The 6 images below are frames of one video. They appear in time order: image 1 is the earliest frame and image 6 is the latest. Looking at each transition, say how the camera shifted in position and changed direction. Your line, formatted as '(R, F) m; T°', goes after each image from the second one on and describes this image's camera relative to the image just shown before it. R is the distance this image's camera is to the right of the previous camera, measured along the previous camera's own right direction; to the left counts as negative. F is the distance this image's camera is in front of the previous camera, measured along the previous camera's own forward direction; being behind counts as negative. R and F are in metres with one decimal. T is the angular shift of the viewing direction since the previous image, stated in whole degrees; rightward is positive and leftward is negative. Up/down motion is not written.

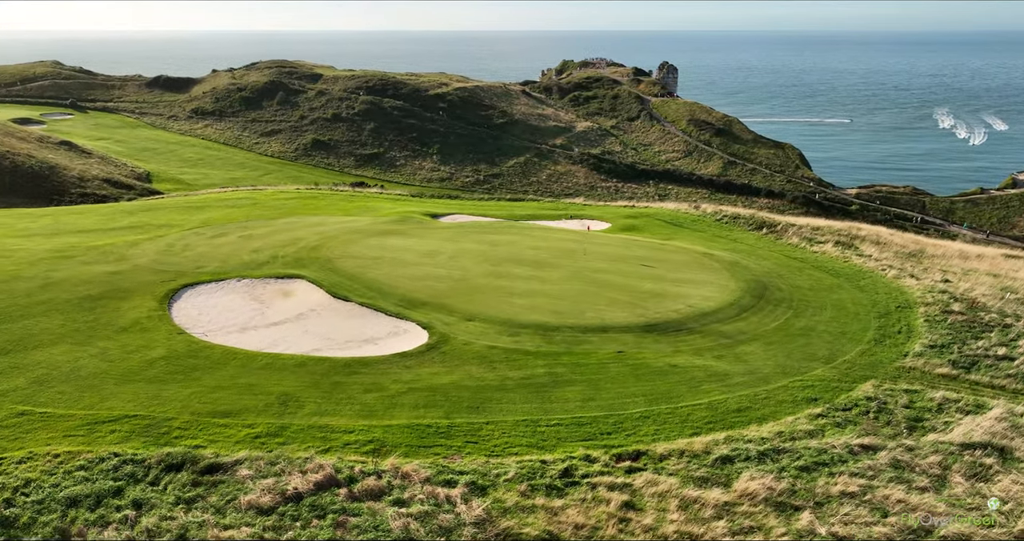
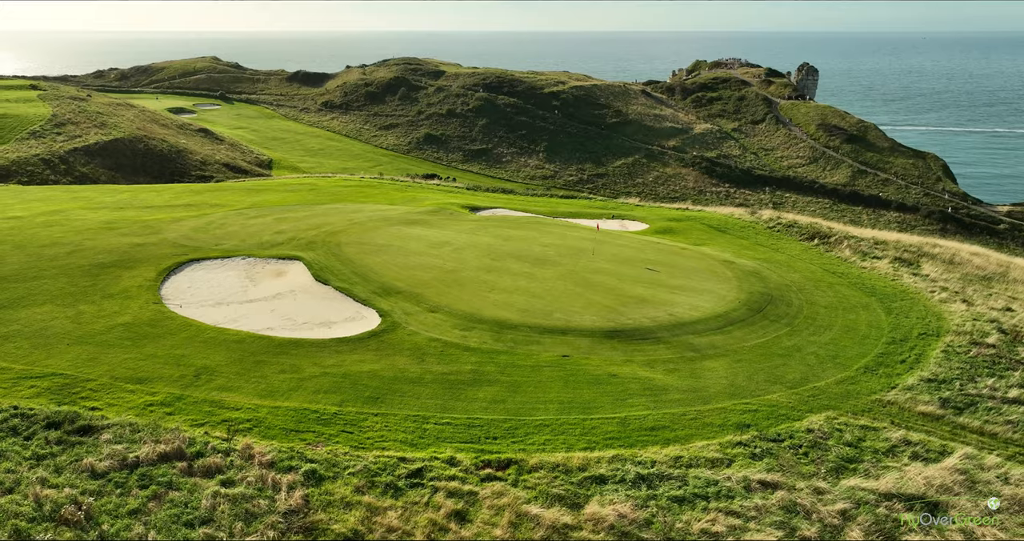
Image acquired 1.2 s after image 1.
(+4.5, +1.1) m; -10°
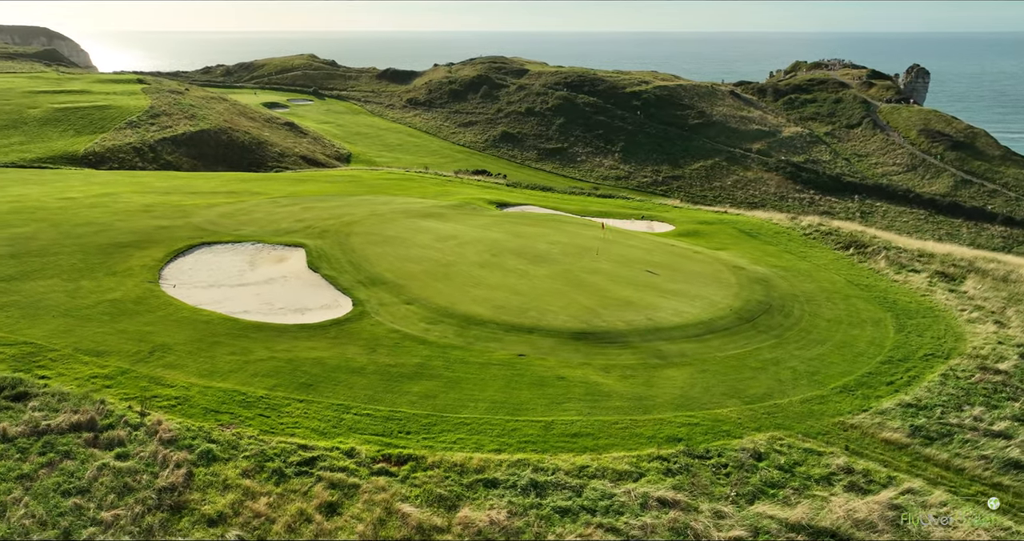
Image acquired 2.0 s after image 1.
(+3.1, +0.6) m; -7°
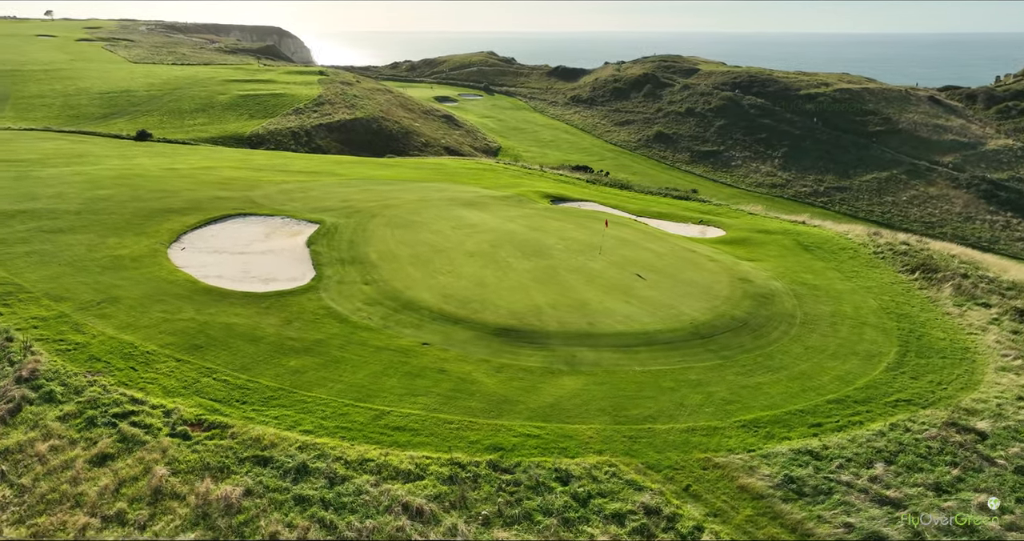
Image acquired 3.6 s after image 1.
(+5.9, +1.6) m; -14°
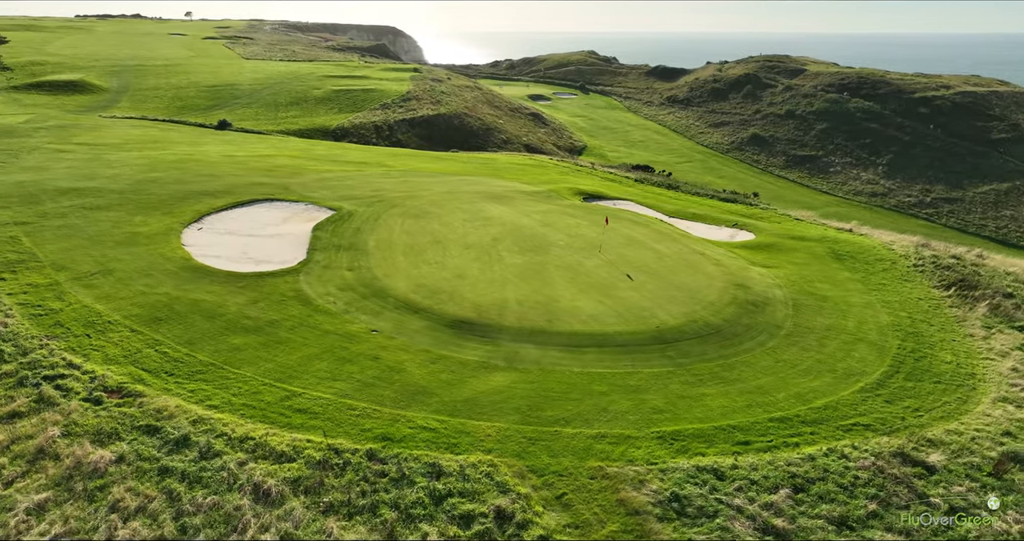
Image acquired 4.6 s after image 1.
(+3.3, +0.7) m; -8°
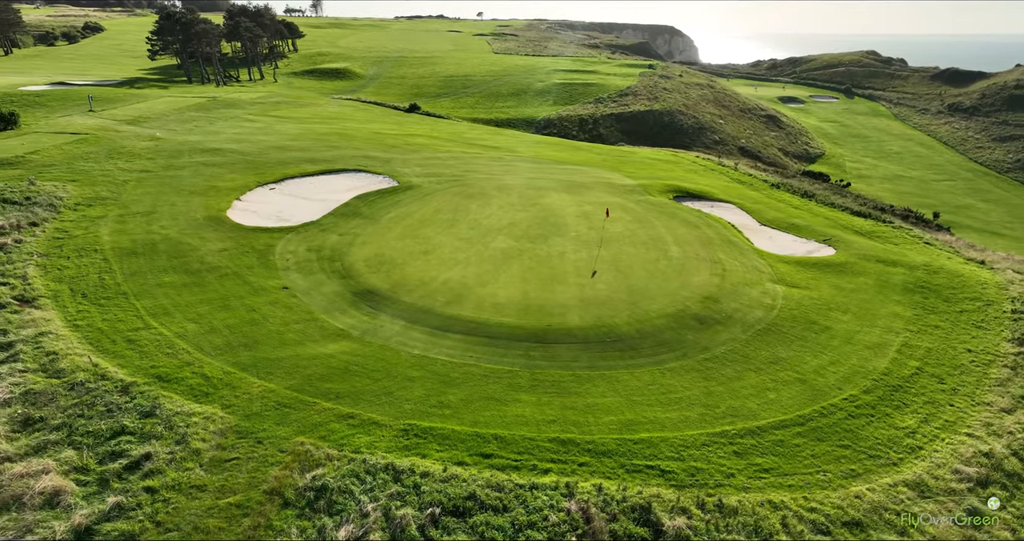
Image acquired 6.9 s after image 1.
(+7.6, +2.4) m; -21°
